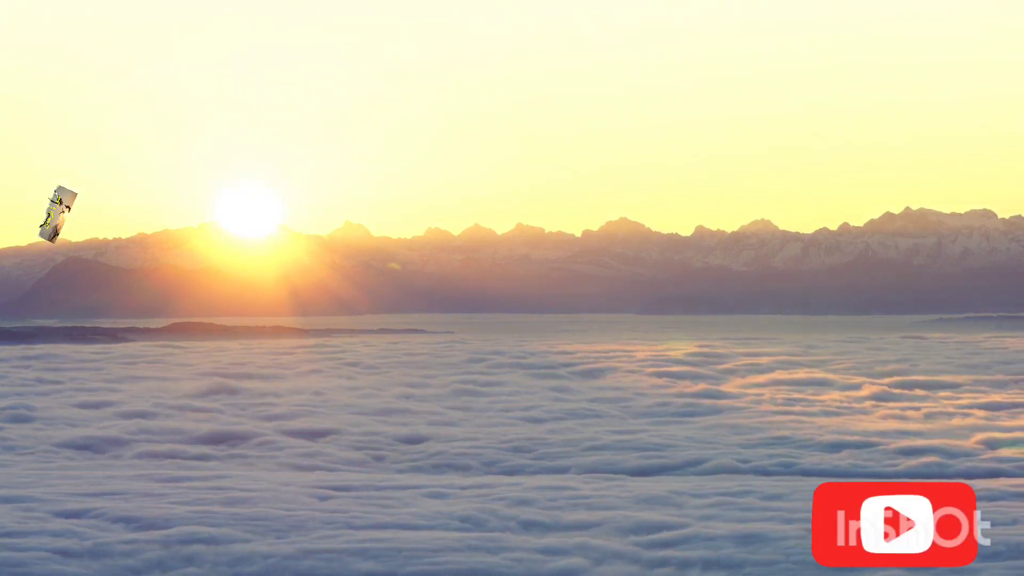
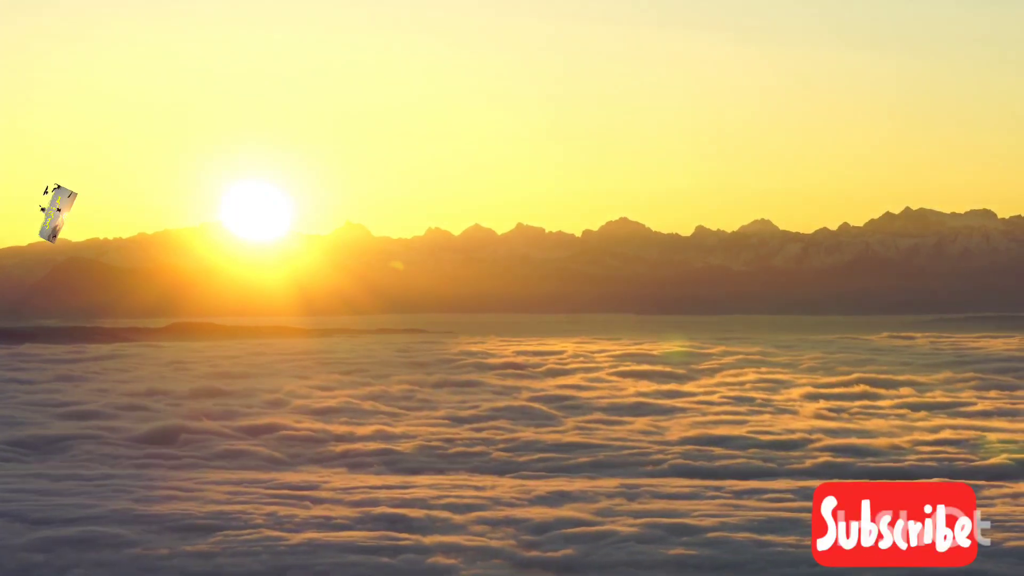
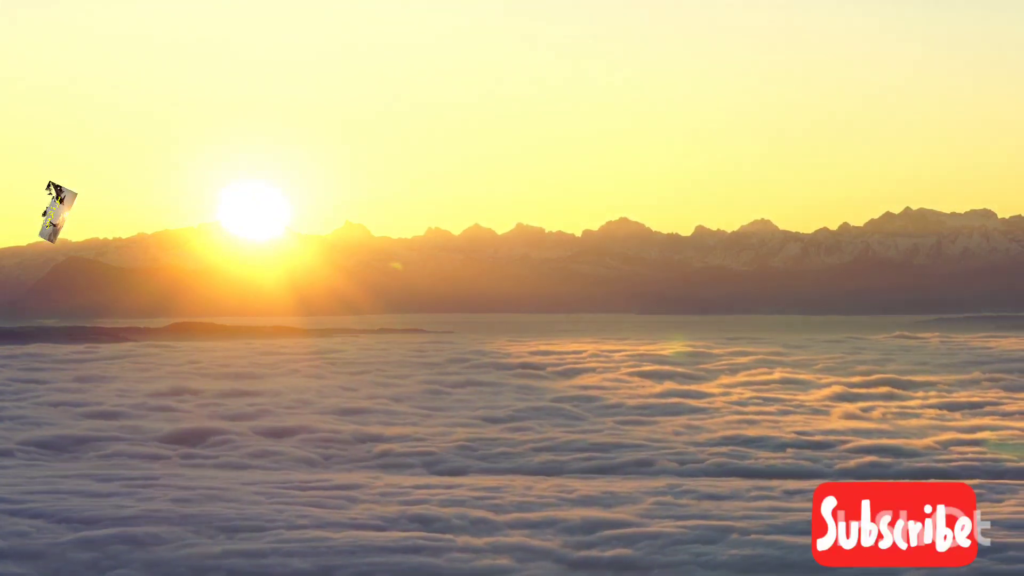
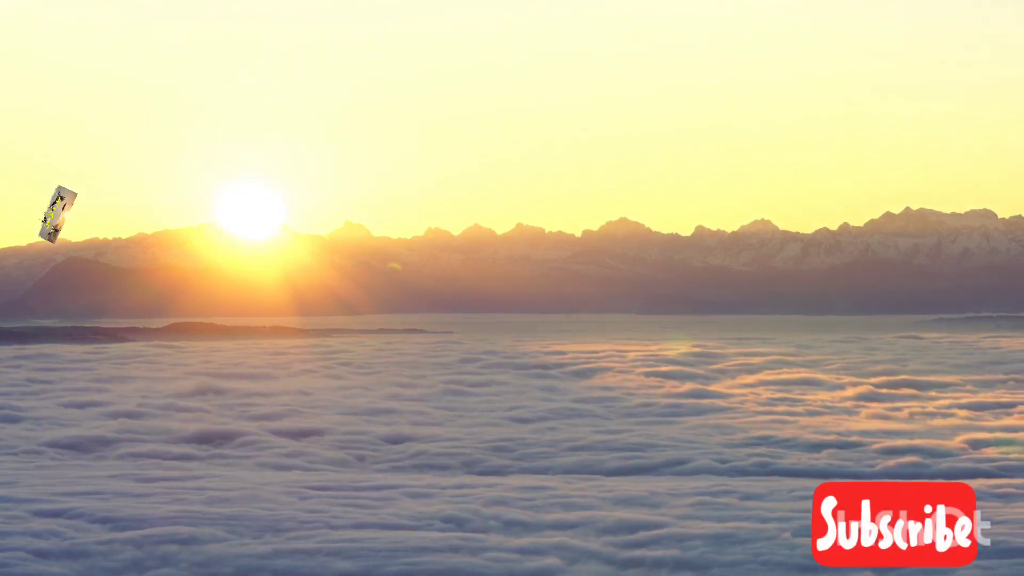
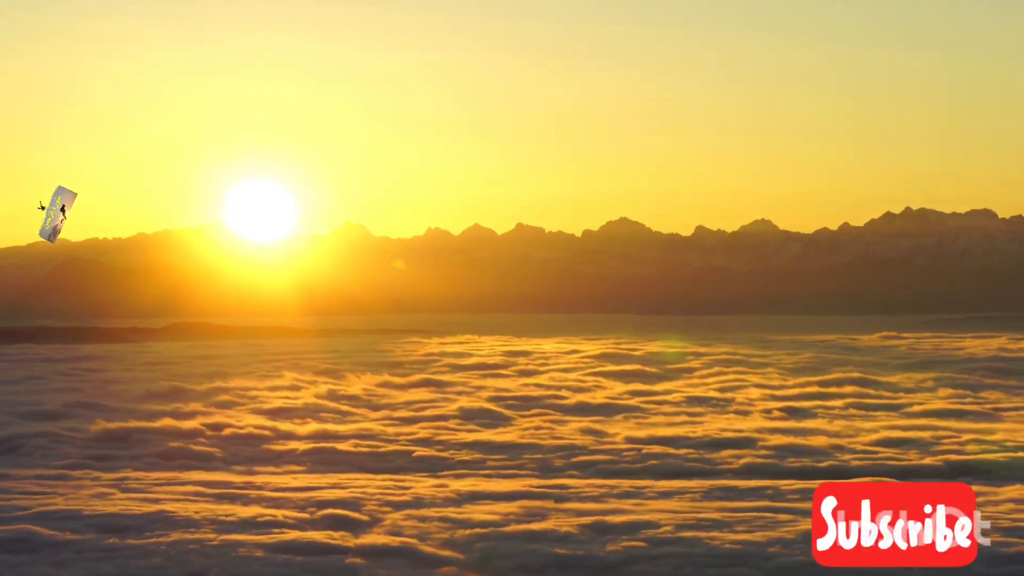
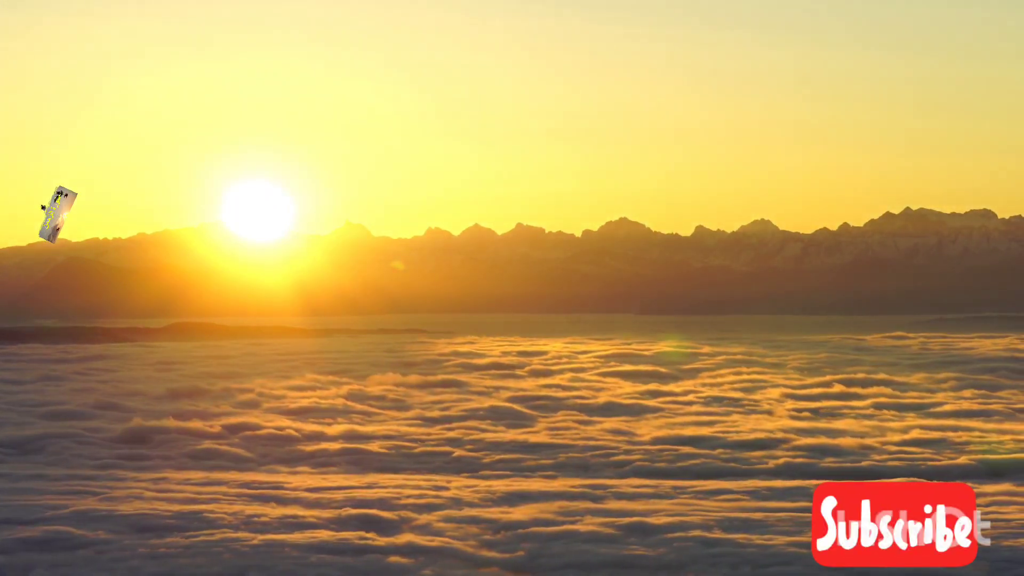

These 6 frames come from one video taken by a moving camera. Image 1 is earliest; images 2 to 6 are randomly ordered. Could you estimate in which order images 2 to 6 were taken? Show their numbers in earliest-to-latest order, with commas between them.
4, 3, 2, 6, 5
